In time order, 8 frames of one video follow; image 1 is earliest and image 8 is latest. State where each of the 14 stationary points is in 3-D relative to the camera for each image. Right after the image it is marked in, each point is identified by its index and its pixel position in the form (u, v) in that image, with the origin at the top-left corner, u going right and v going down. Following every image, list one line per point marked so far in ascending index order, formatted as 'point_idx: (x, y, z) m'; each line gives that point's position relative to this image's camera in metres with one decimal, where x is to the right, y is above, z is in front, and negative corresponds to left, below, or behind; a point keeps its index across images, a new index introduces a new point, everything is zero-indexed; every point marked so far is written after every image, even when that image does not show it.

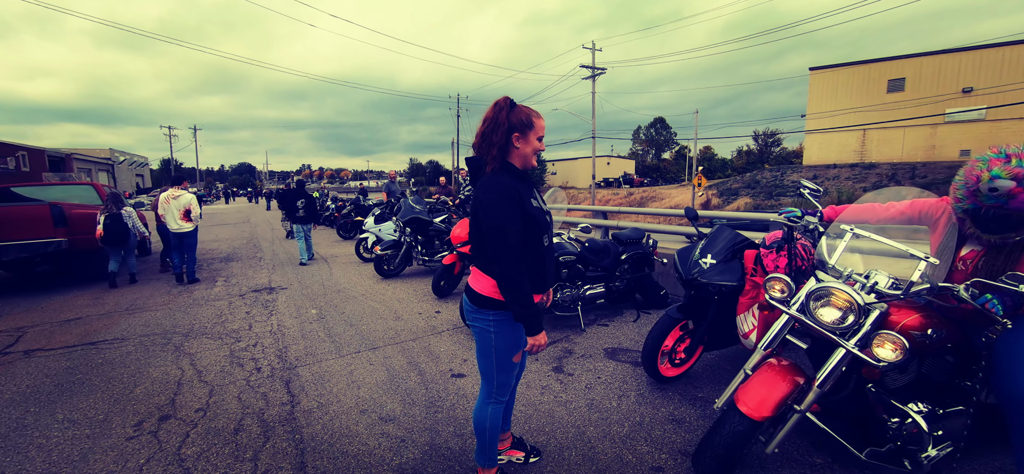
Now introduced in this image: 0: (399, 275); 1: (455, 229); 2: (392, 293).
0: (-2.1, -0.7, +7.9) m
1: (-0.8, +0.1, +6.1) m
2: (-1.9, -0.9, +6.7) m
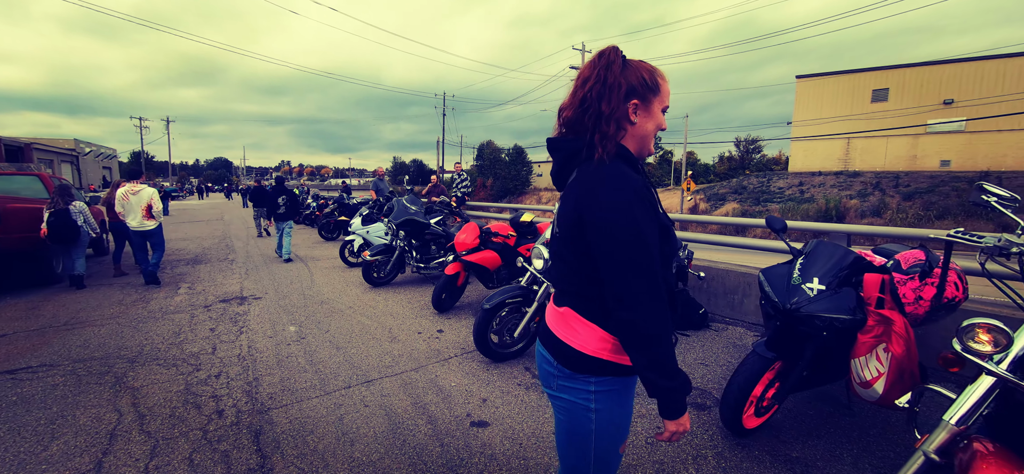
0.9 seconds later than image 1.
0: (-2.1, -0.8, +7.0) m
1: (-0.7, 0.0, +5.3) m
2: (-1.8, -0.9, +5.9) m
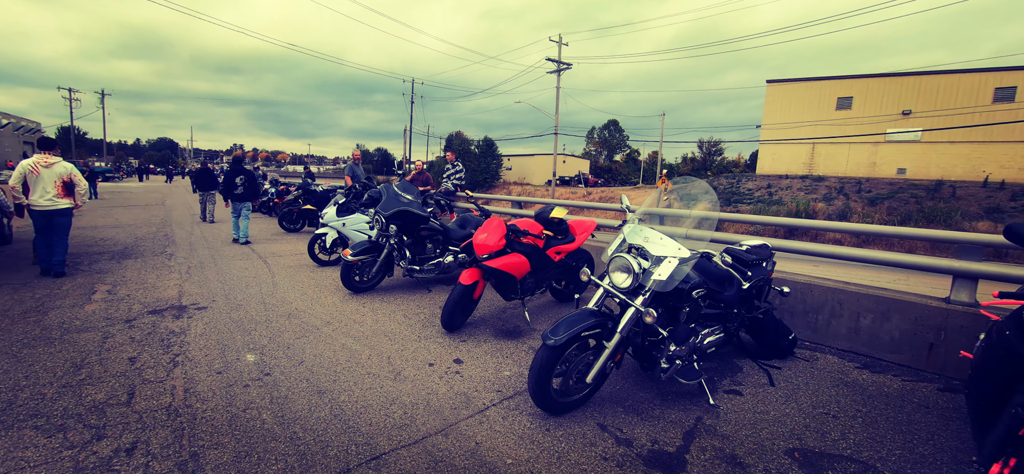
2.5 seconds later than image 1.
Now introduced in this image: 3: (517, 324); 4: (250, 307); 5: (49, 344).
0: (-1.9, -0.7, +5.7) m
1: (-0.3, 0.0, +4.1) m
2: (-1.5, -0.9, +4.6) m
3: (0.0, -0.9, +4.5) m
4: (-3.1, -0.8, +4.9) m
5: (-4.1, -1.0, +3.7) m
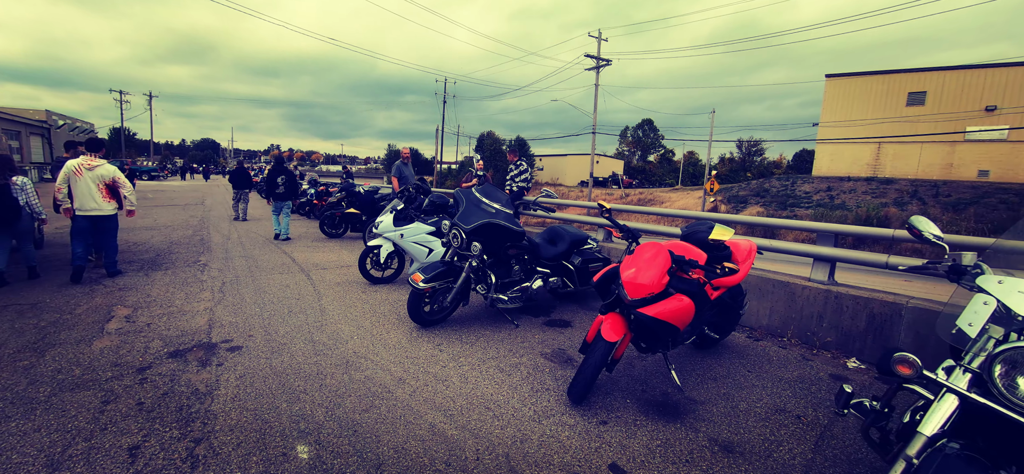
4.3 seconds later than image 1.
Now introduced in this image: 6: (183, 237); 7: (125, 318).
0: (-0.7, -0.9, +4.5) m
1: (+0.8, -0.2, +2.8) m
2: (-0.4, -1.1, +3.3) m
3: (+1.1, -1.2, +3.2) m
4: (-1.9, -1.0, +3.7) m
5: (-3.1, -1.1, +2.7) m
6: (-7.9, 0.0, +10.1) m
7: (-4.1, -0.9, +4.4) m
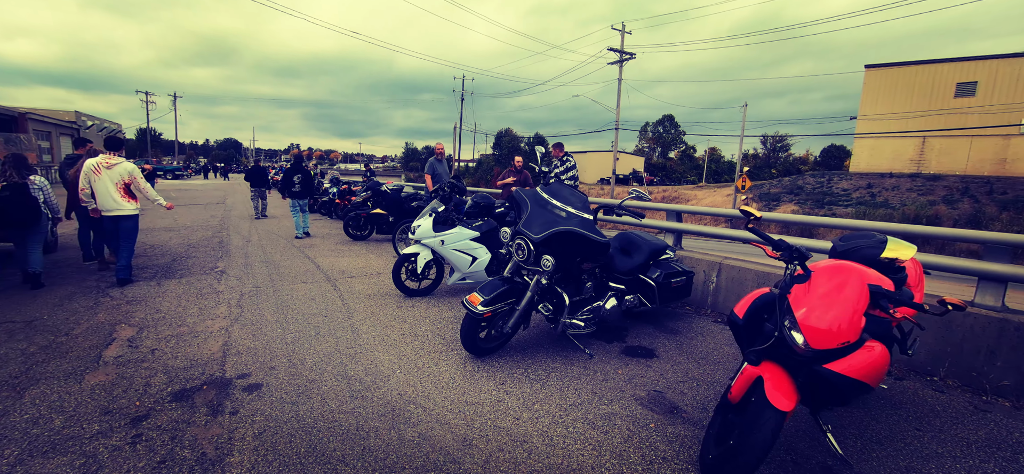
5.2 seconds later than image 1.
0: (-0.1, -1.0, +3.7) m
1: (+1.3, -0.3, +2.0) m
2: (+0.2, -1.2, +2.6) m
3: (+1.7, -1.3, +2.3) m
4: (-1.3, -1.1, +3.0) m
5: (-2.5, -1.2, +2.0) m
6: (-7.1, 0.0, +9.5) m
7: (-3.4, -0.9, +3.7) m
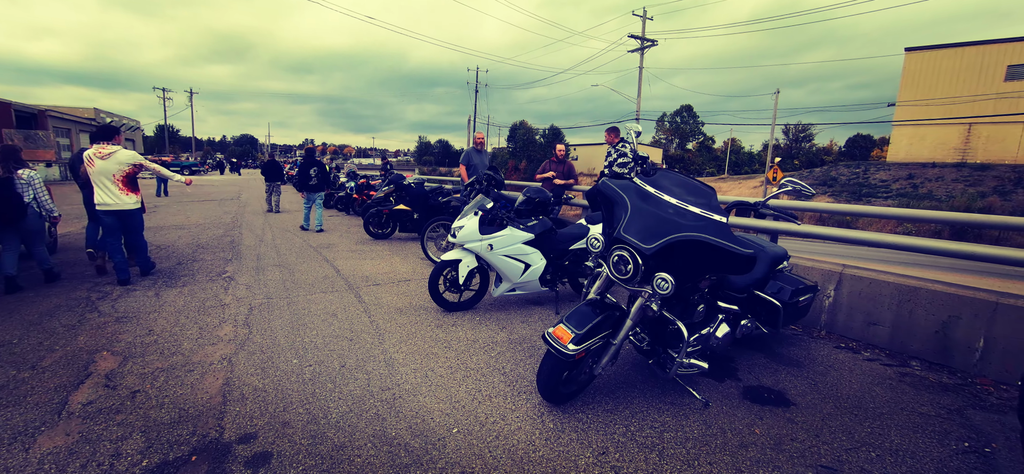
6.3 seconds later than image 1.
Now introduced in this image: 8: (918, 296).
0: (+0.5, -1.0, +2.8) m
1: (+1.9, -0.4, +1.0) m
2: (+0.7, -1.3, +1.6) m
3: (+2.3, -1.3, +1.4) m
4: (-0.8, -1.2, +2.1) m
5: (-2.0, -1.3, +1.1) m
6: (-6.3, 0.0, +8.8) m
7: (-2.8, -1.0, +2.9) m
8: (+3.3, -0.5, +3.4) m
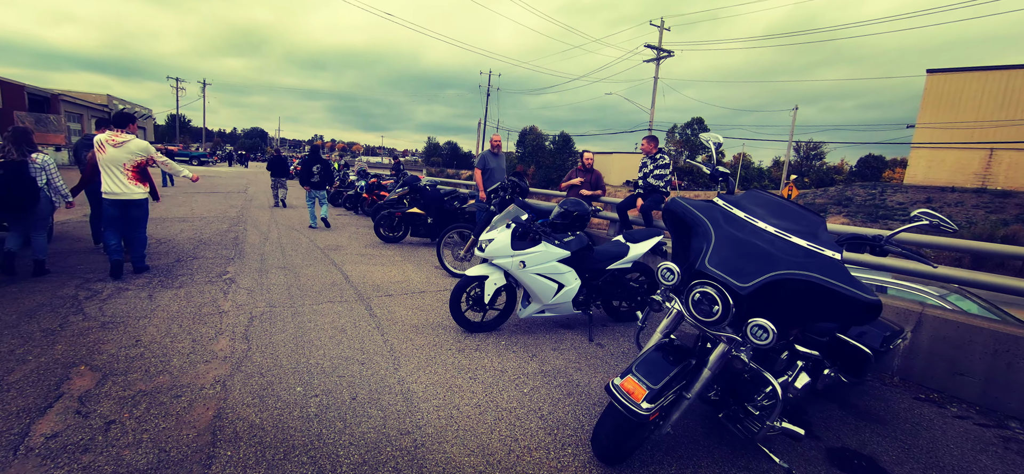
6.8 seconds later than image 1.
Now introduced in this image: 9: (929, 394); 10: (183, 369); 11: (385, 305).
0: (+0.8, -1.2, +2.3) m
1: (+2.1, -0.5, +0.5) m
2: (+0.9, -1.4, +1.2) m
3: (+2.5, -1.5, +0.9) m
4: (-0.5, -1.2, +1.7) m
5: (-1.8, -1.3, +0.7) m
6: (-6.0, +0.1, +8.4) m
7: (-2.6, -1.0, +2.5) m
8: (+3.6, -0.8, +2.9) m
9: (+3.3, -1.2, +3.3) m
10: (-2.3, -0.9, +3.0) m
11: (-1.4, -0.7, +4.6) m
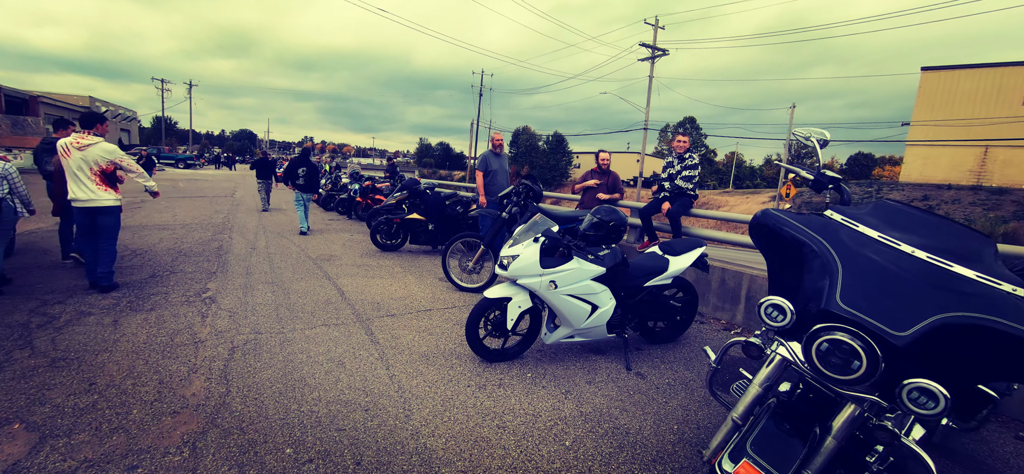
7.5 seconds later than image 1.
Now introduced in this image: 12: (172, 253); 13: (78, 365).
0: (+1.0, -1.3, +1.8) m
1: (+2.4, -0.6, +0.1) m
2: (+1.2, -1.5, +0.7) m
3: (+2.7, -1.6, +0.4) m
4: (-0.3, -1.4, +1.2) m
5: (-1.5, -1.4, +0.2) m
6: (-5.9, -0.1, +7.8) m
7: (-2.4, -1.1, +1.9) m
8: (+3.8, -0.8, +2.5) m
9: (+3.5, -1.3, +2.8) m
10: (-2.1, -1.1, +2.4) m
11: (-1.2, -0.9, +4.0) m
12: (-5.6, -0.2, +6.9) m
13: (-3.2, -0.9, +3.1) m
